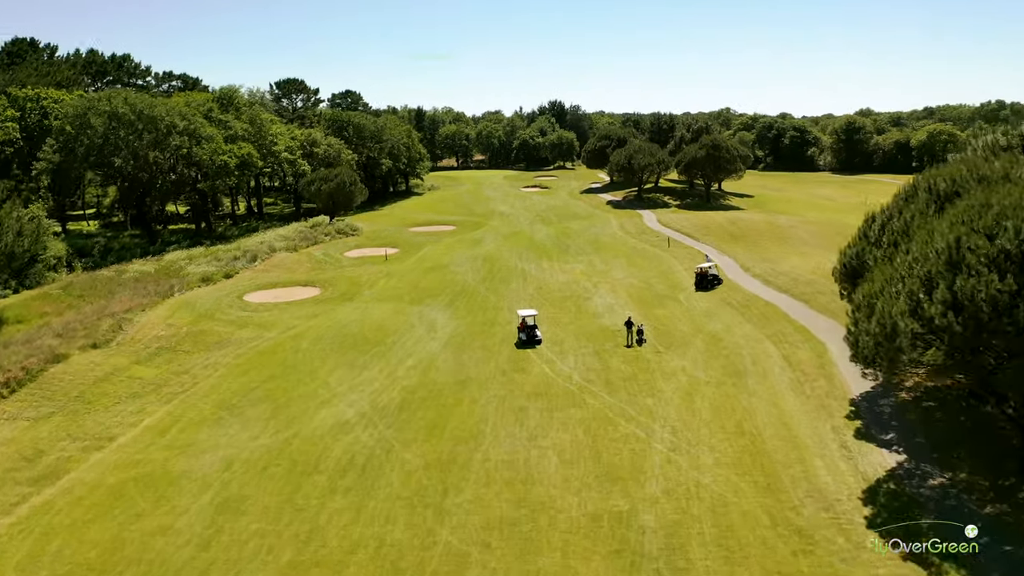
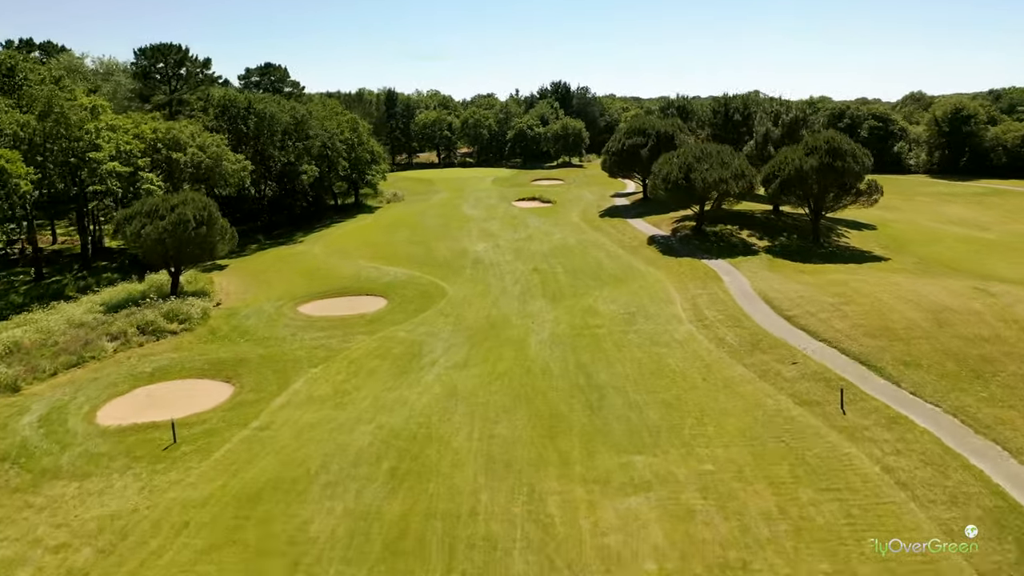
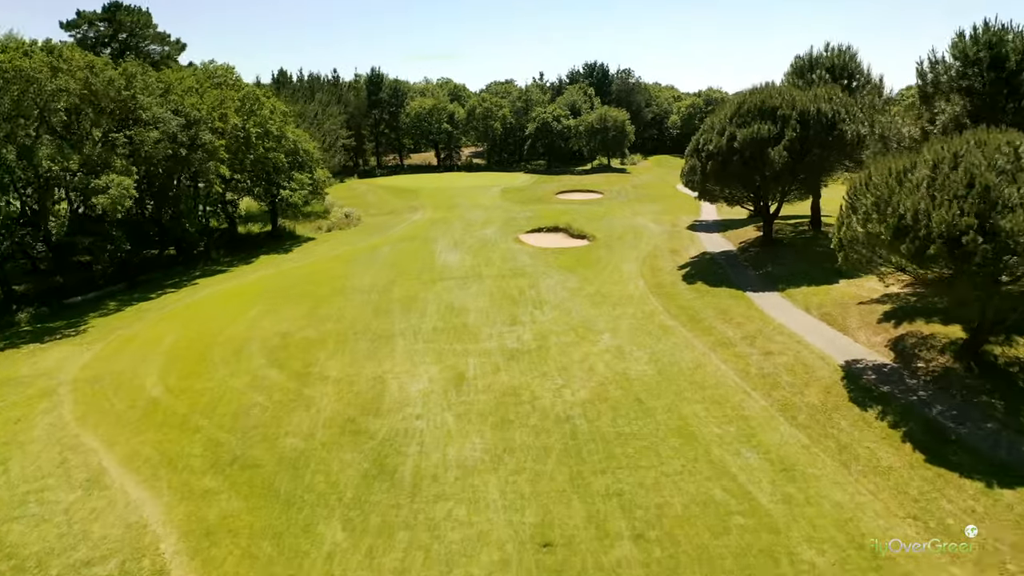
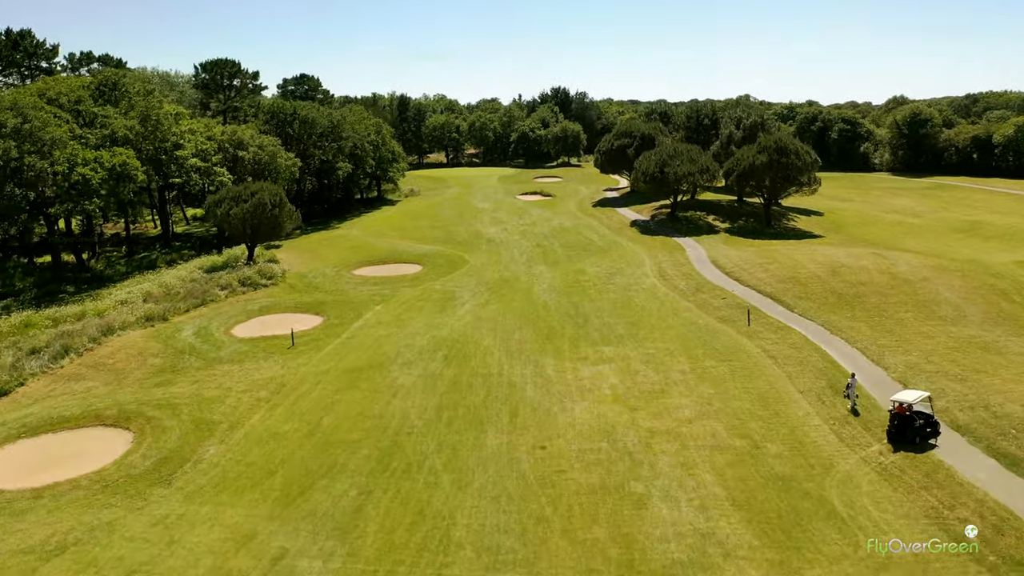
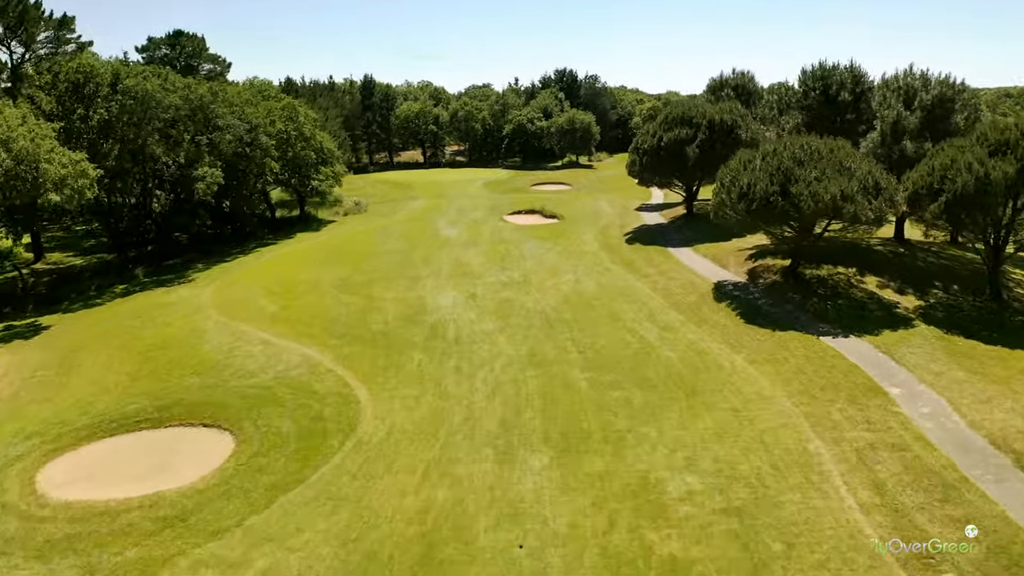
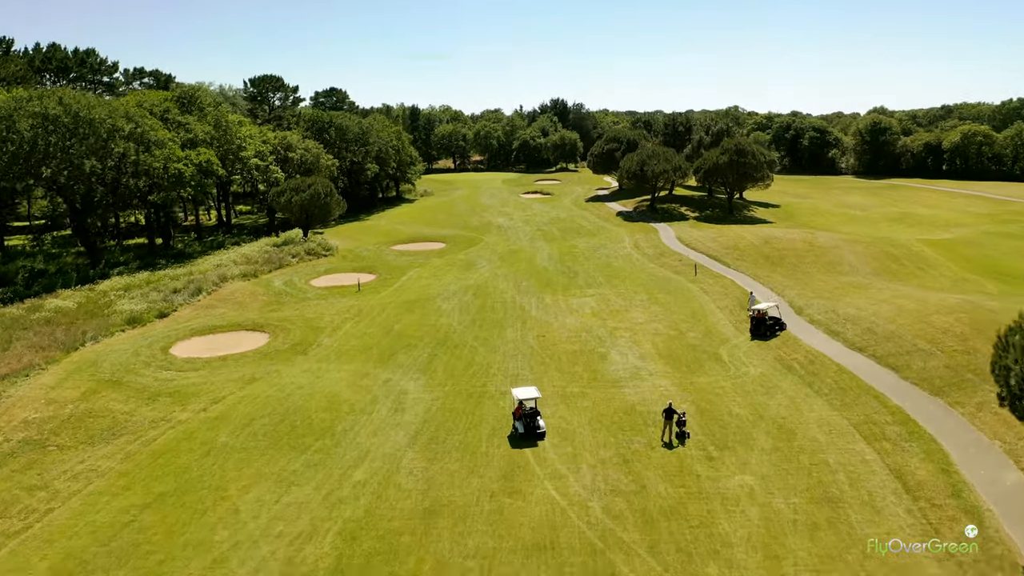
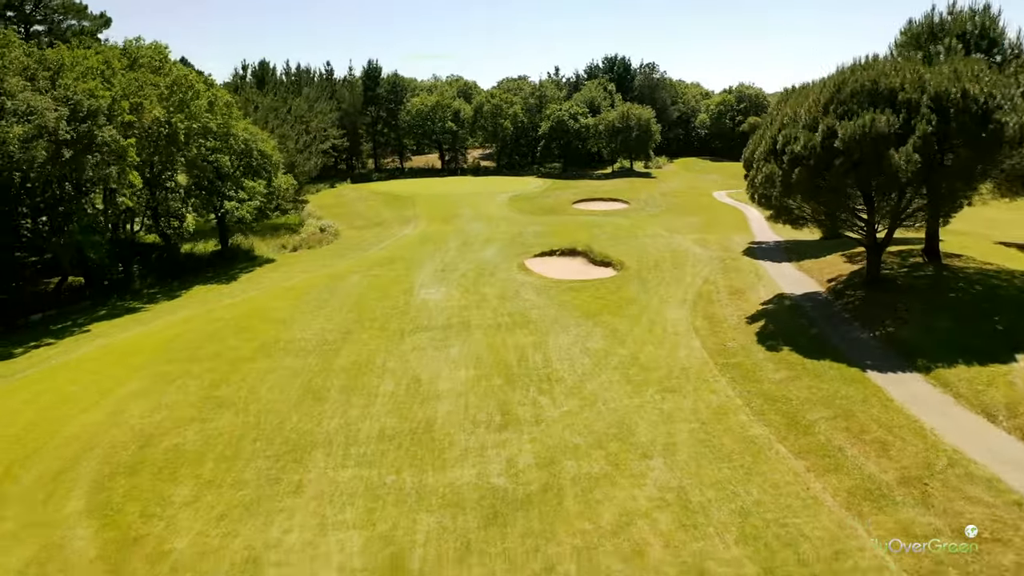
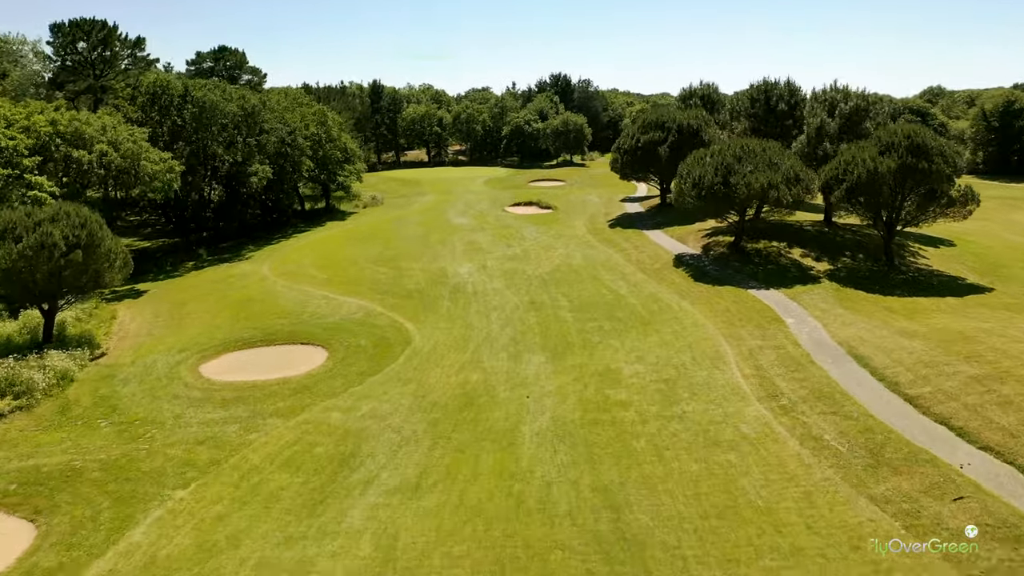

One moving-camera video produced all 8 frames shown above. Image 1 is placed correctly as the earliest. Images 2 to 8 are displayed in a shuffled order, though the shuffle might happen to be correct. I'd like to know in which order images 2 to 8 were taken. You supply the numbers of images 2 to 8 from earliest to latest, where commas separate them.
6, 4, 2, 8, 5, 3, 7
